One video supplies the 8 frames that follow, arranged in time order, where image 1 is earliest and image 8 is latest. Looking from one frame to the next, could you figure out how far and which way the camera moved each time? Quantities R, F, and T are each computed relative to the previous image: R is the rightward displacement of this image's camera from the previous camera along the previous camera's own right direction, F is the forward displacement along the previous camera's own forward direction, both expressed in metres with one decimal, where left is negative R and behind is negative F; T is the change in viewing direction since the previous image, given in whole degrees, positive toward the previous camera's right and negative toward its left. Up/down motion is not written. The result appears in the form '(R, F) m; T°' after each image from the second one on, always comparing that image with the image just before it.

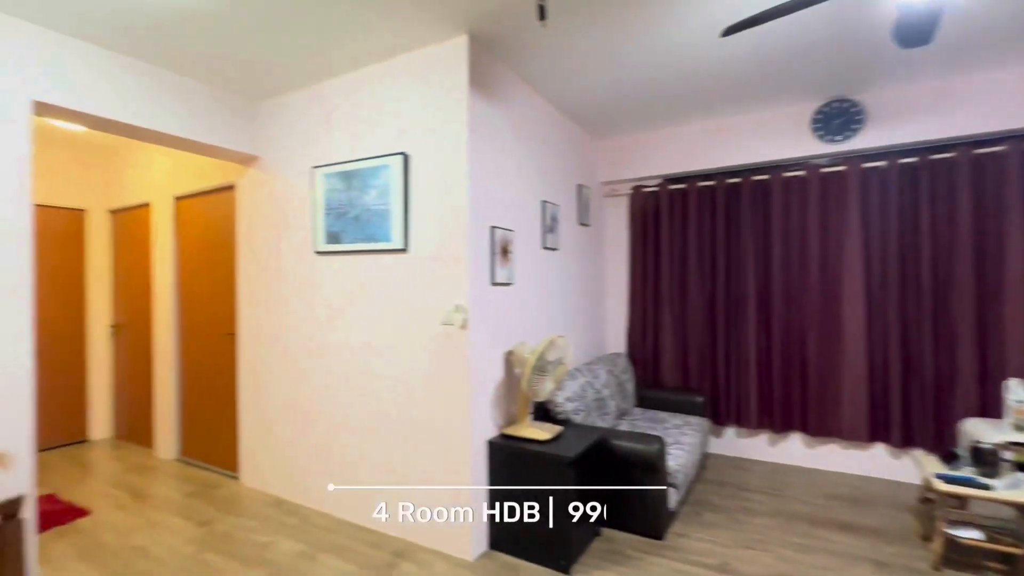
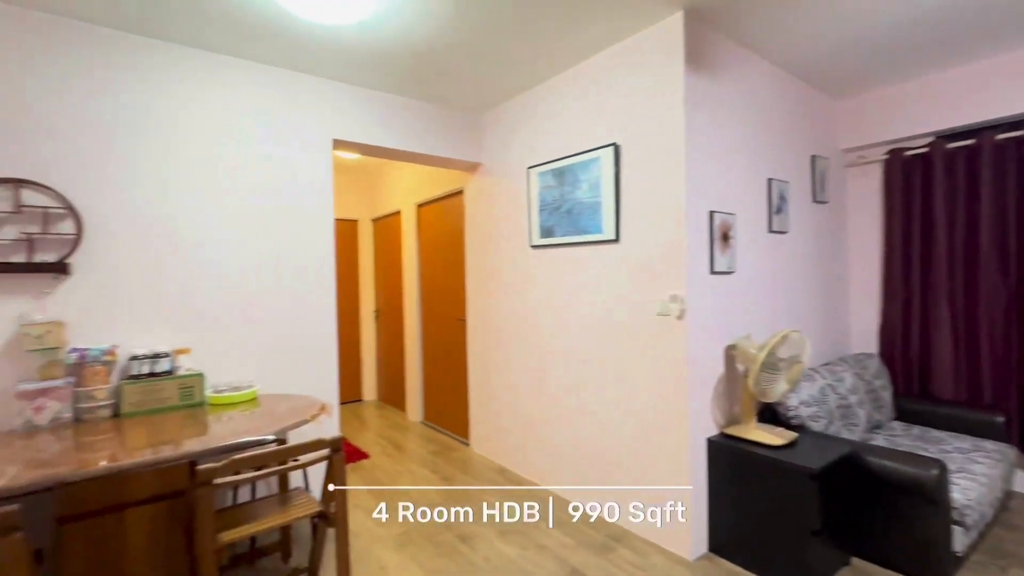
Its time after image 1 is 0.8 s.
(-0.1, 0.0) m; -23°
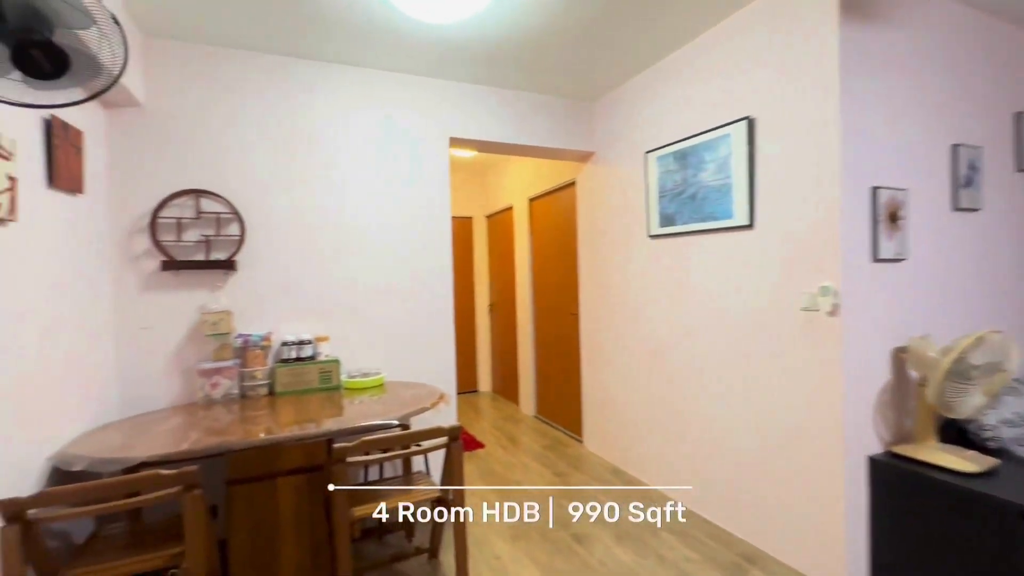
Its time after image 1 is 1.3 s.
(0.0, +0.1) m; -13°
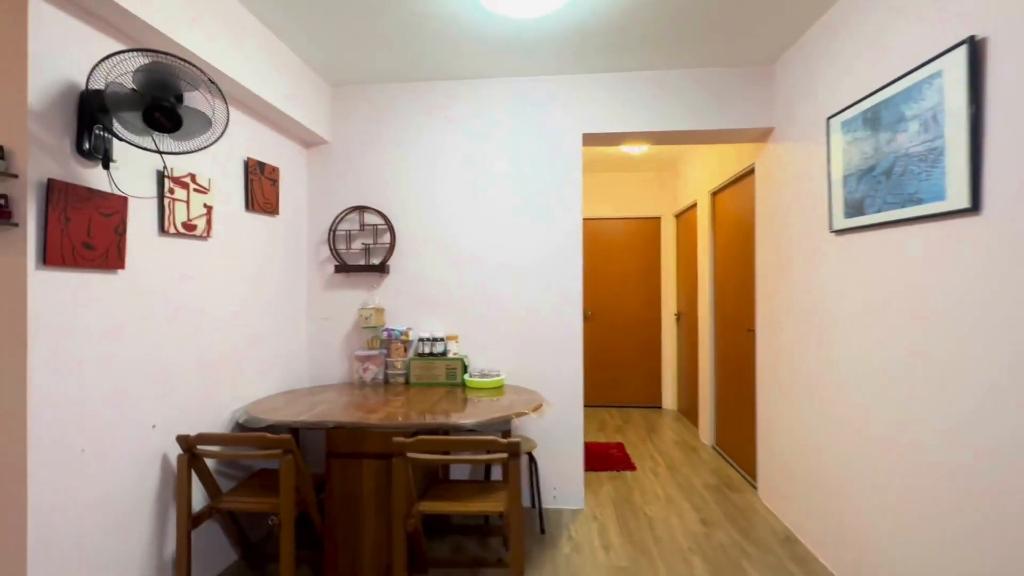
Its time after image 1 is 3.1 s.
(+0.6, +0.3) m; -29°
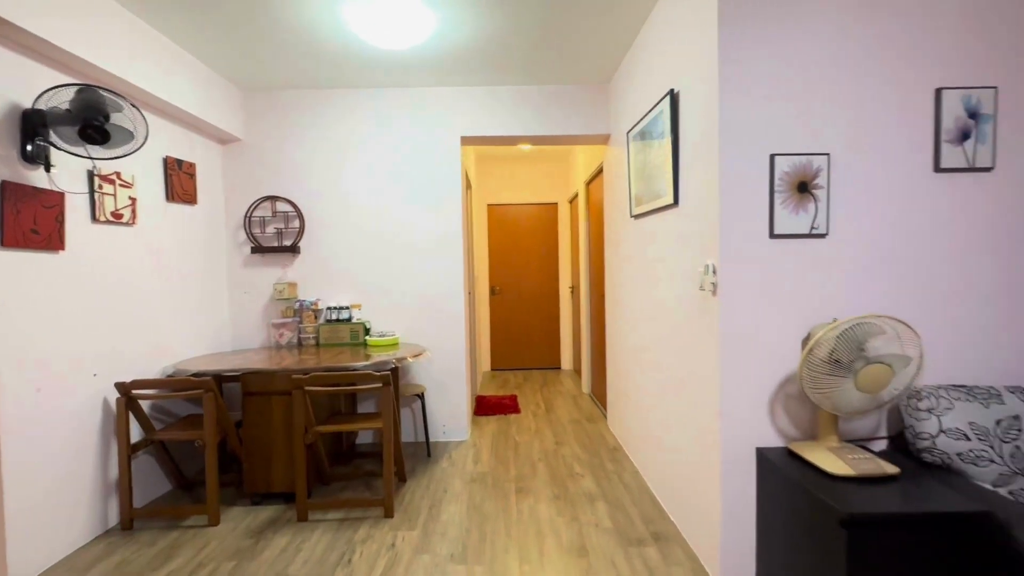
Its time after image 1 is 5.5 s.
(+0.4, -0.7) m; +6°
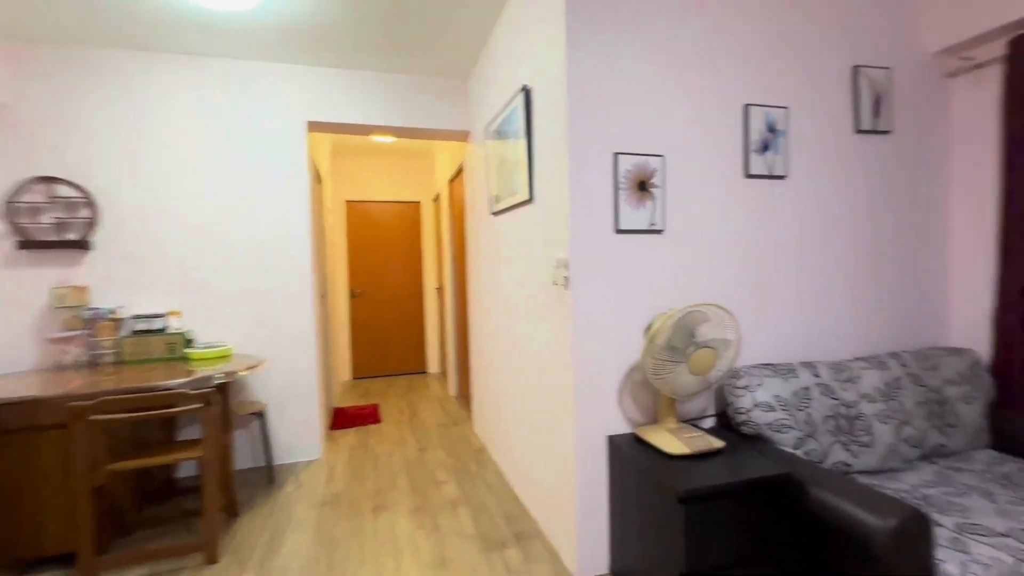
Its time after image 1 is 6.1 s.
(+0.1, +0.1) m; +16°
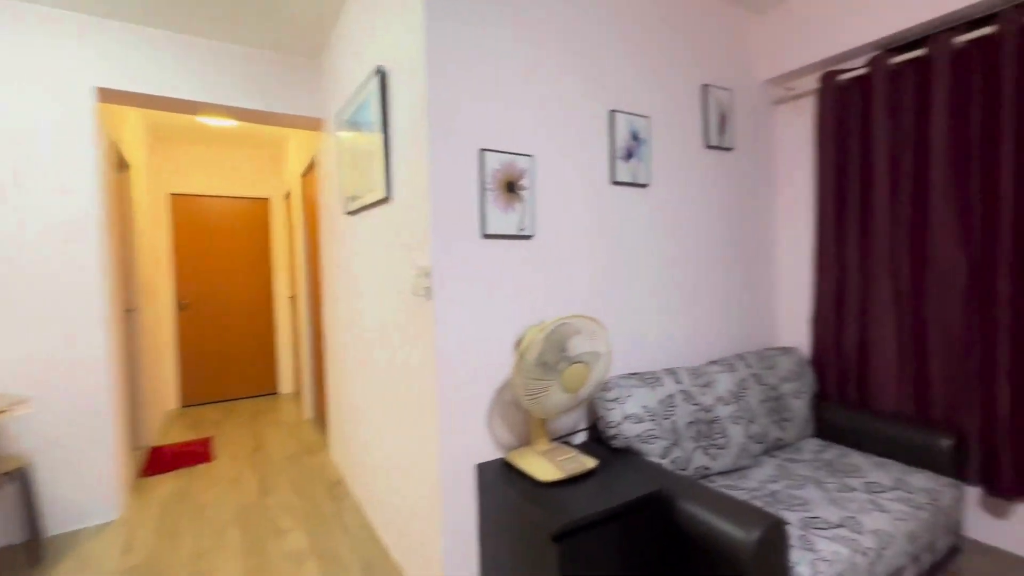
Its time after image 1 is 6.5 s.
(+0.1, +0.2) m; +15°
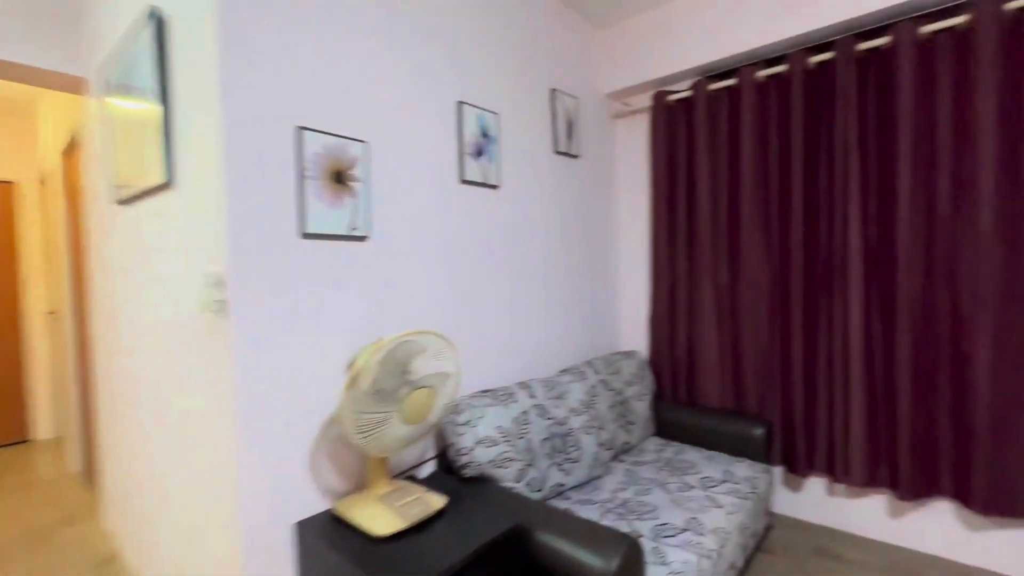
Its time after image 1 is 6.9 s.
(+0.1, +0.2) m; +18°
